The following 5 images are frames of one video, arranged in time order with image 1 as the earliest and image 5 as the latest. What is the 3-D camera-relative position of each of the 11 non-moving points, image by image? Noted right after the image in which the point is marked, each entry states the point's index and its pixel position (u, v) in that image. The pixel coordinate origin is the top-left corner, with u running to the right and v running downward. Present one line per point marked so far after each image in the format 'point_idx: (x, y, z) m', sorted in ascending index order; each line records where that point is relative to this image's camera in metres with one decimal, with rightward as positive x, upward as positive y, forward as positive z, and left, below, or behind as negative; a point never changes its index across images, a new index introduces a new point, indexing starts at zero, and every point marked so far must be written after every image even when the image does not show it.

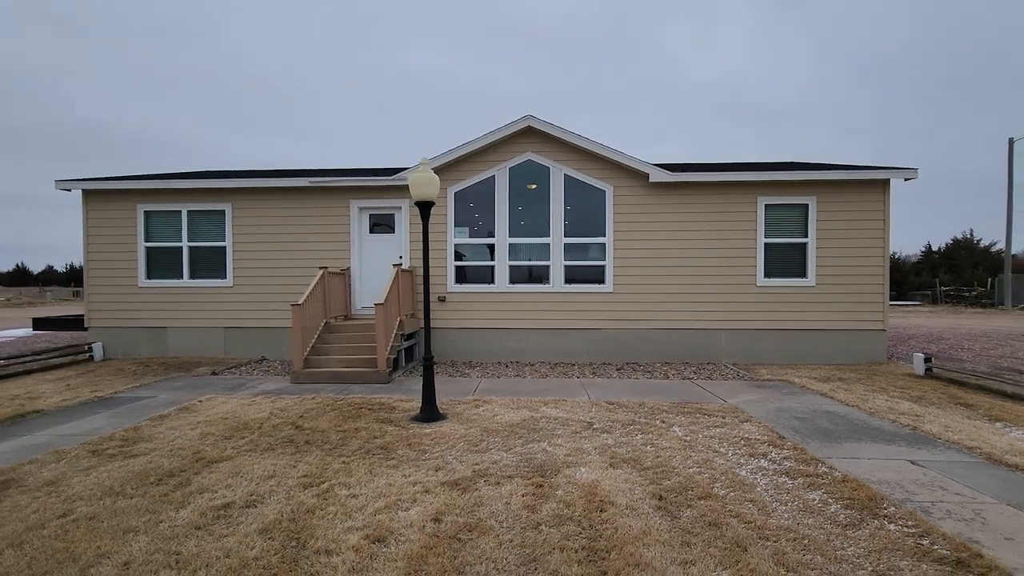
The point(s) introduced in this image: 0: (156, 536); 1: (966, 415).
0: (-1.9, -1.3, +2.9) m
1: (+4.7, -1.3, +5.5) m
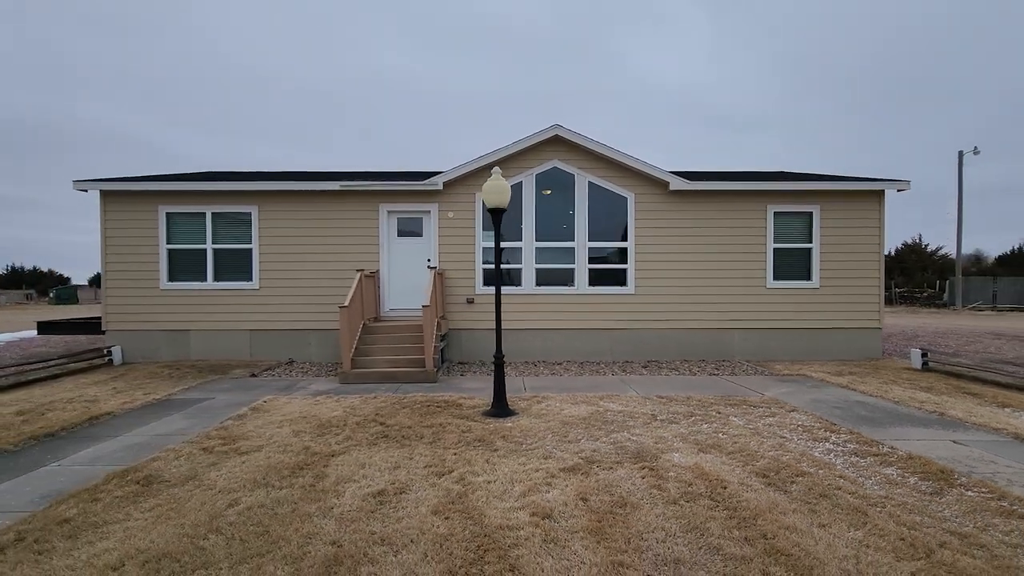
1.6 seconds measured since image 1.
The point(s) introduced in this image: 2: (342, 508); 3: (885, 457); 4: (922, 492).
0: (-1.0, -1.4, +3.1) m
1: (+5.4, -1.3, +6.2) m
2: (-1.0, -1.4, +3.3) m
3: (+3.0, -1.4, +4.3) m
4: (+2.8, -1.4, +3.6) m
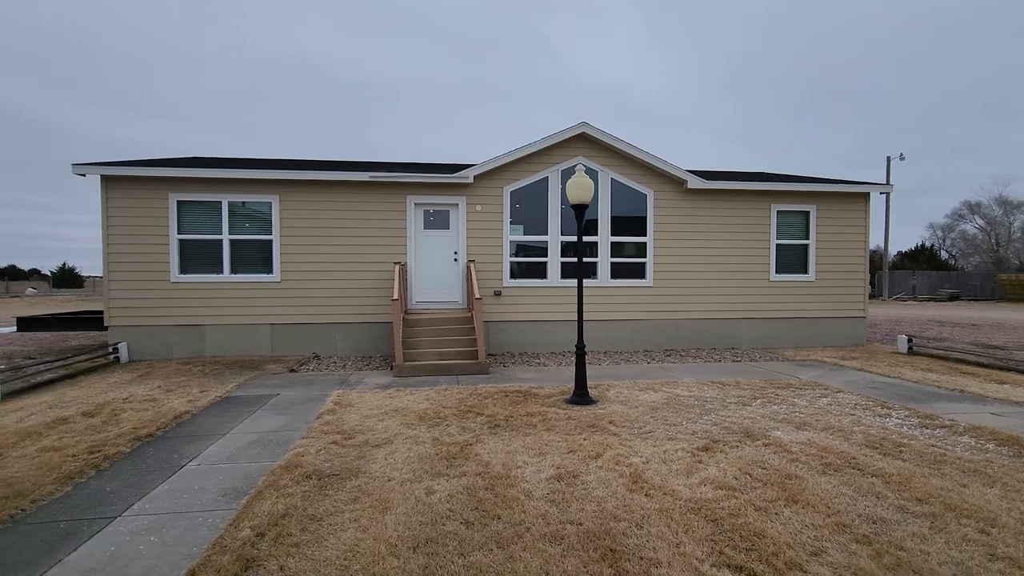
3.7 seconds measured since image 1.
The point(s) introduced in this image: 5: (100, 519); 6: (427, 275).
0: (+0.3, -1.3, +3.3) m
1: (+6.3, -1.2, +7.1) m
2: (+0.2, -1.3, +3.4) m
3: (+4.1, -1.3, +4.9) m
4: (+3.9, -1.3, +4.2) m
5: (-2.4, -1.3, +3.1) m
6: (-1.5, +0.2, +9.5) m
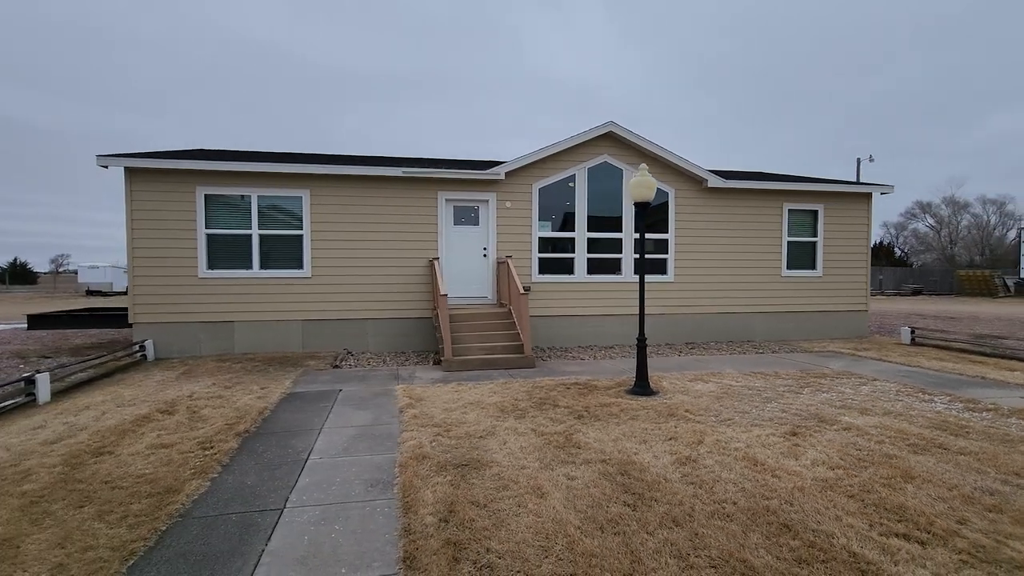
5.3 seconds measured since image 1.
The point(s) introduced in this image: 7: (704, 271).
0: (+1.2, -1.3, +3.5) m
1: (+6.9, -1.2, +7.7) m
2: (+1.1, -1.3, +3.6) m
3: (+4.9, -1.2, +5.3) m
4: (+4.8, -1.3, +4.6) m
5: (-1.4, -1.3, +3.1) m
6: (-1.0, +0.3, +9.5) m
7: (+3.8, +0.3, +10.5) m
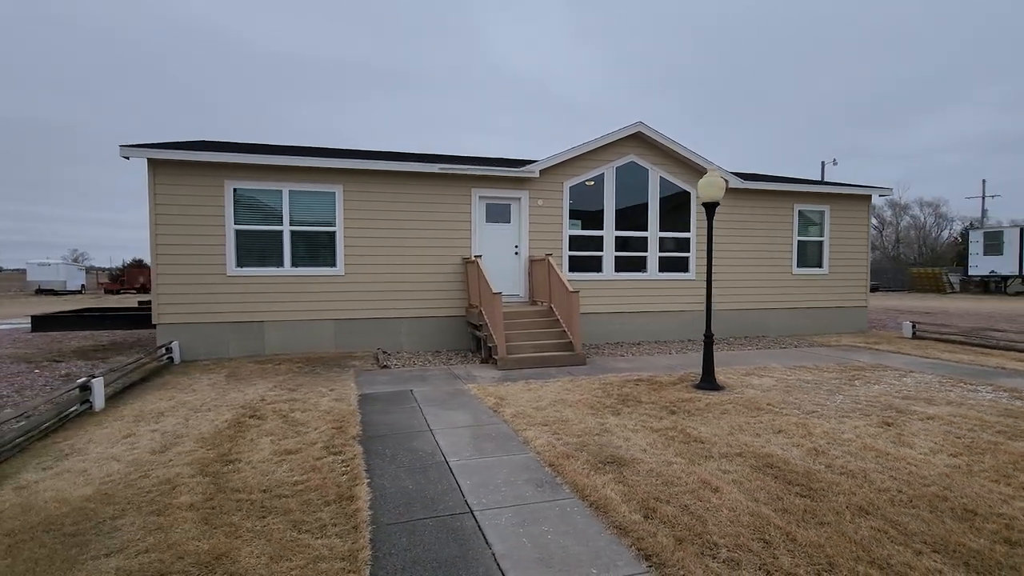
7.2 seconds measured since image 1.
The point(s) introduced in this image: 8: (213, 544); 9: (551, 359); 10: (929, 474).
0: (+2.3, -1.3, +3.6) m
1: (+7.6, -1.1, +8.3) m
2: (+2.2, -1.3, +3.7) m
3: (+5.8, -1.2, +5.8) m
4: (+5.8, -1.3, +5.1) m
5: (-0.3, -1.3, +3.0) m
6: (-0.4, +0.3, +9.5) m
7: (+4.3, +0.4, +10.9) m
8: (-1.5, -1.3, +2.6) m
9: (+0.5, -1.0, +7.5) m
10: (+2.8, -1.3, +3.6) m
